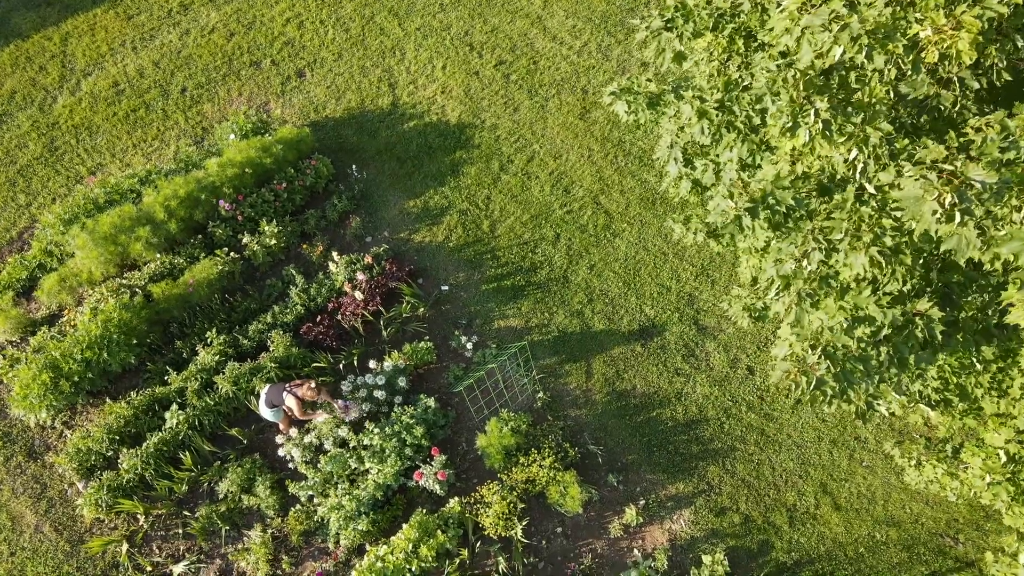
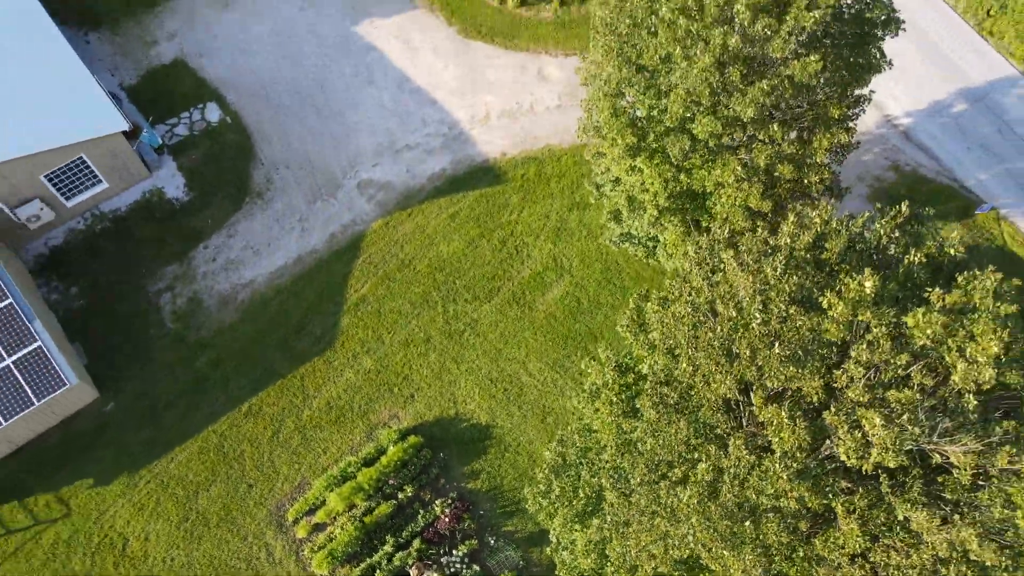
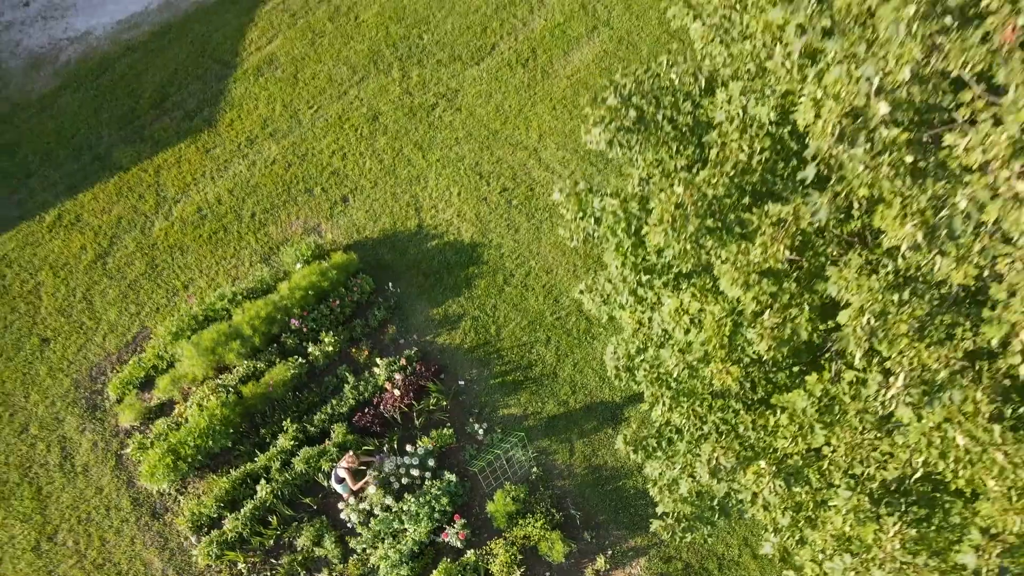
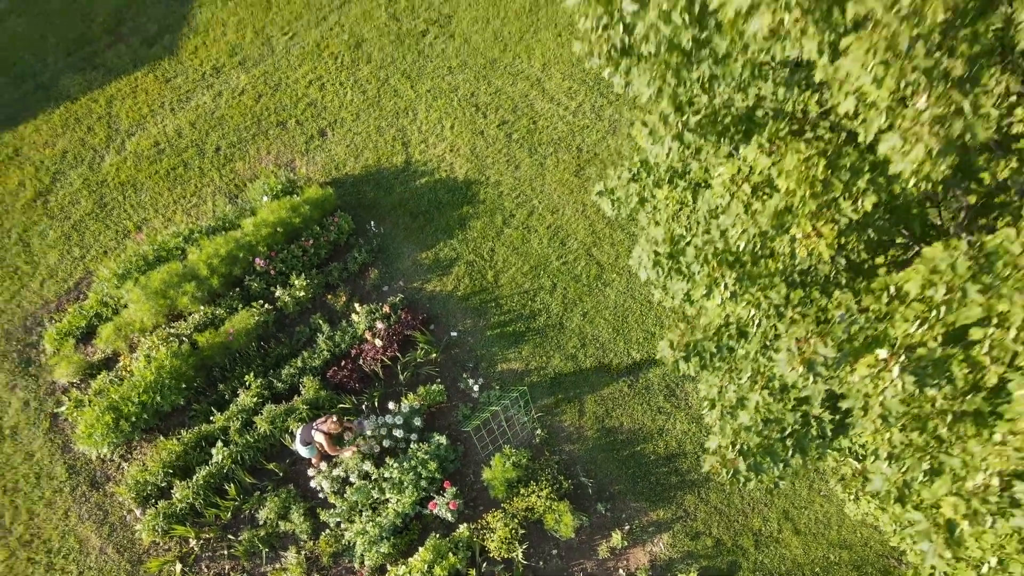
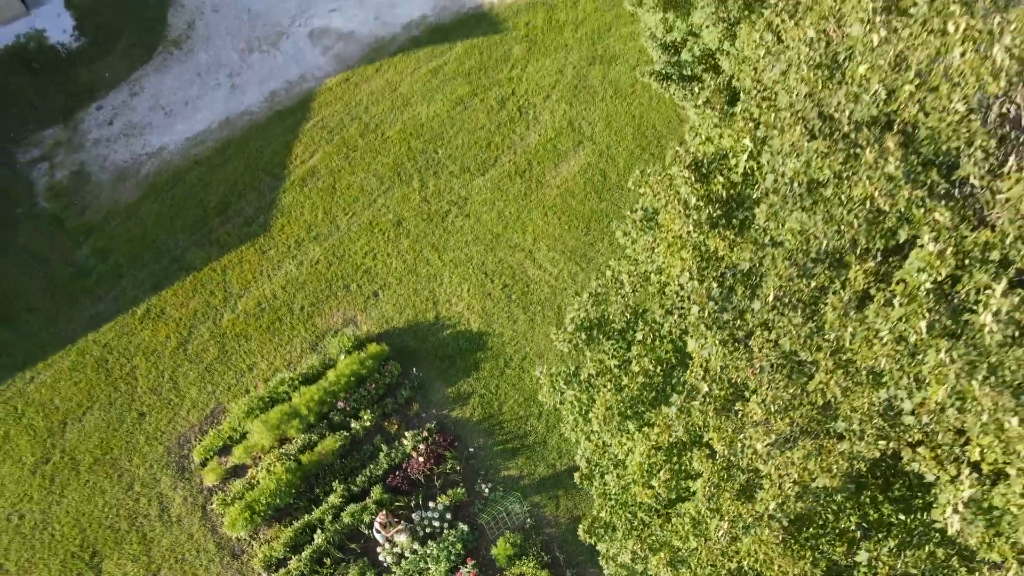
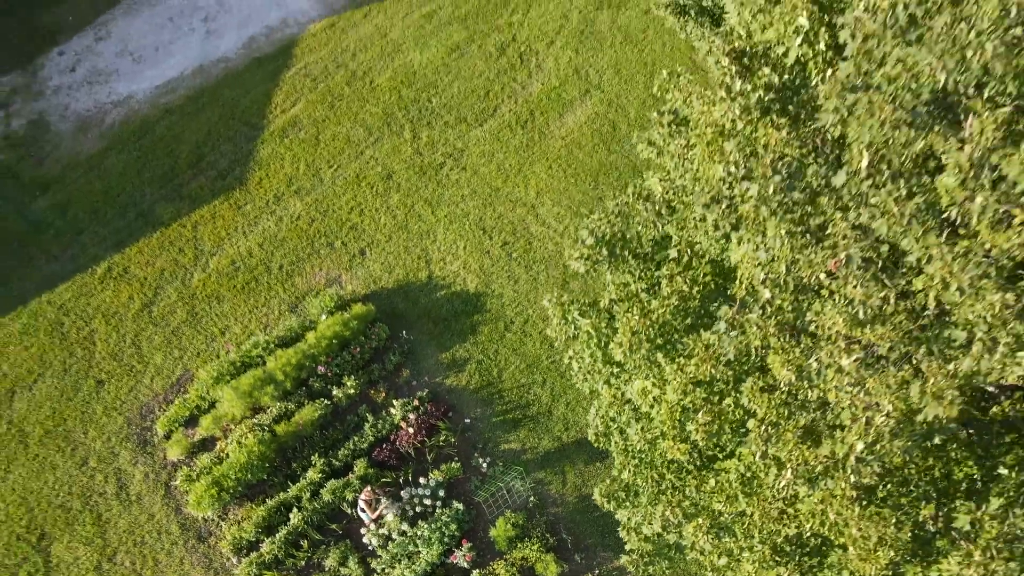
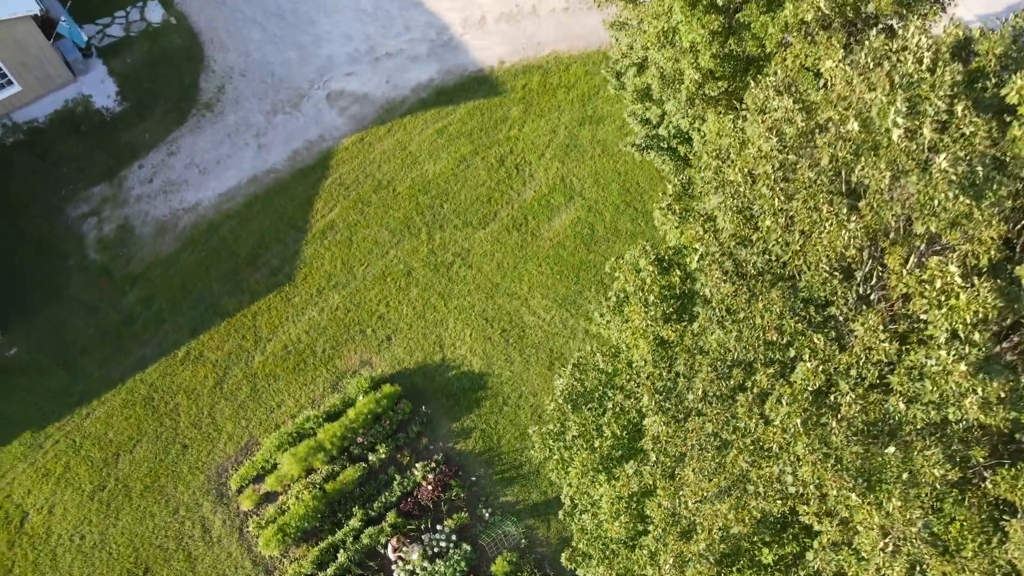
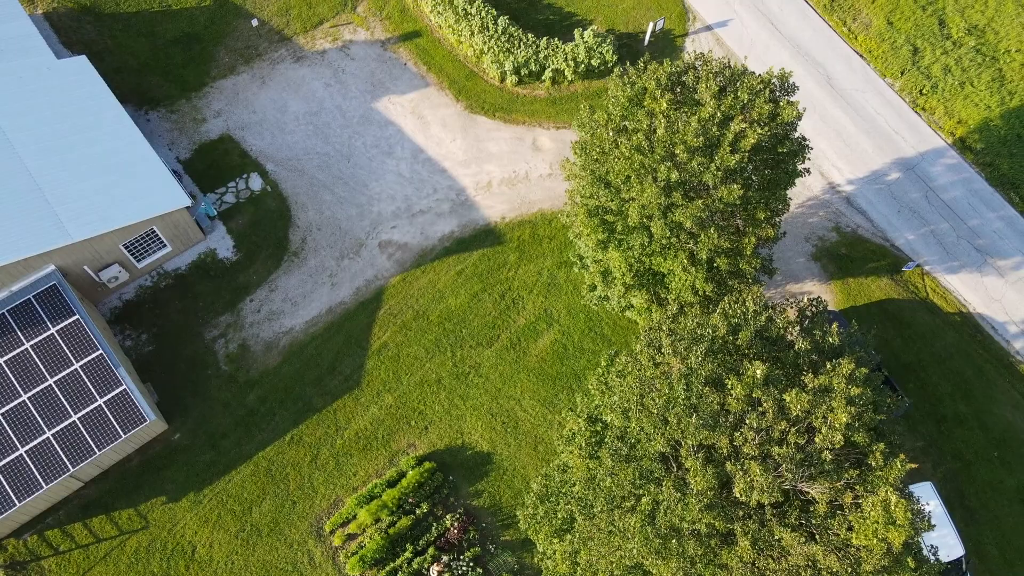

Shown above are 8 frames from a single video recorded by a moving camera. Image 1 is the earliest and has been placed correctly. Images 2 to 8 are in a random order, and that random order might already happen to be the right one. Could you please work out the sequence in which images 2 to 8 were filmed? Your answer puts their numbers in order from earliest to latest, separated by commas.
4, 3, 6, 5, 7, 2, 8
